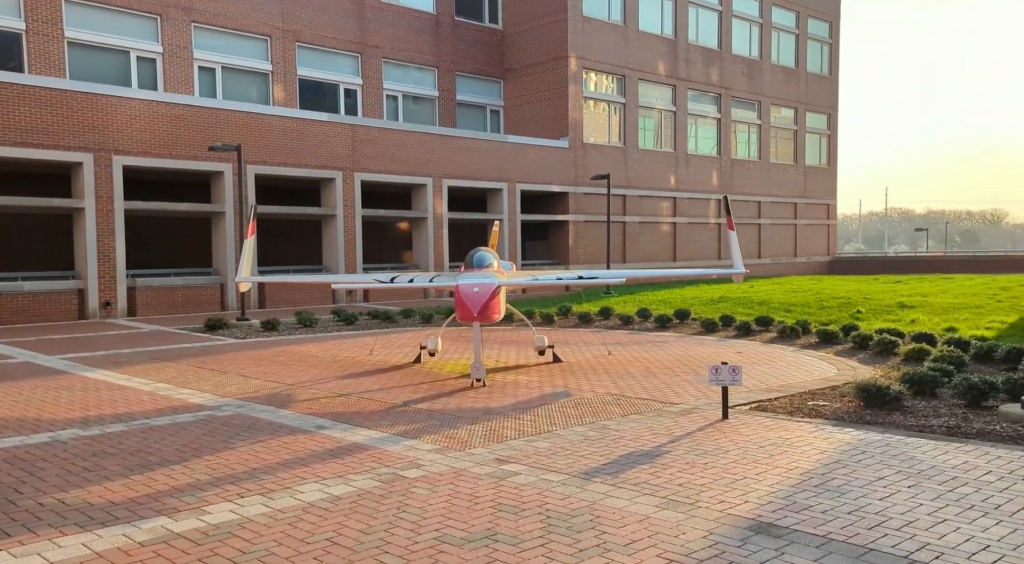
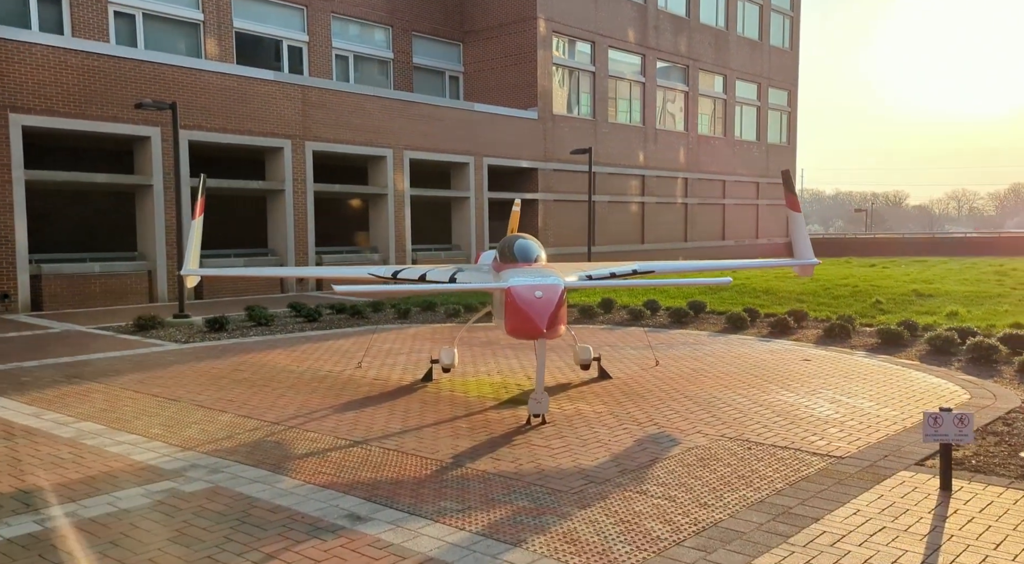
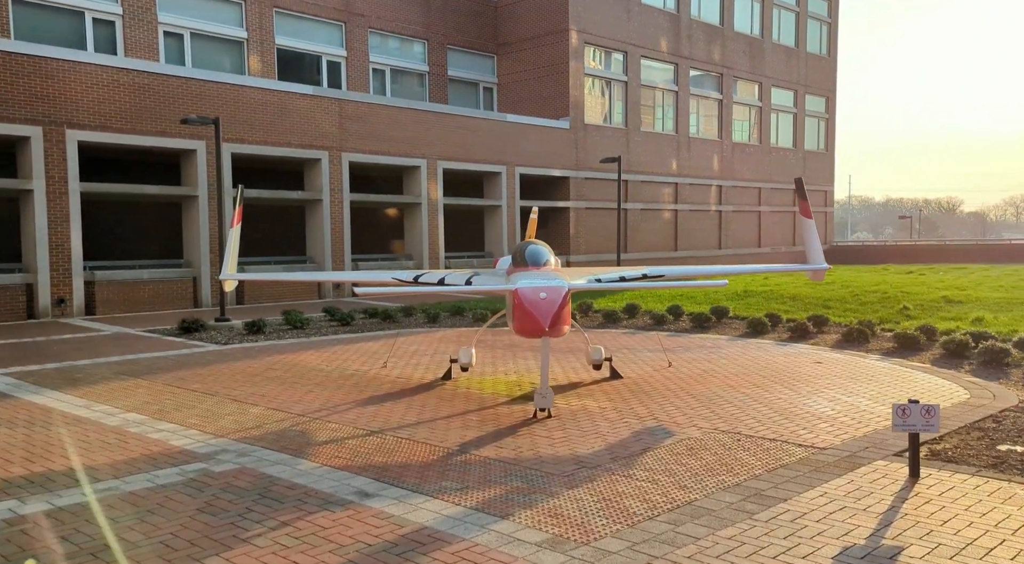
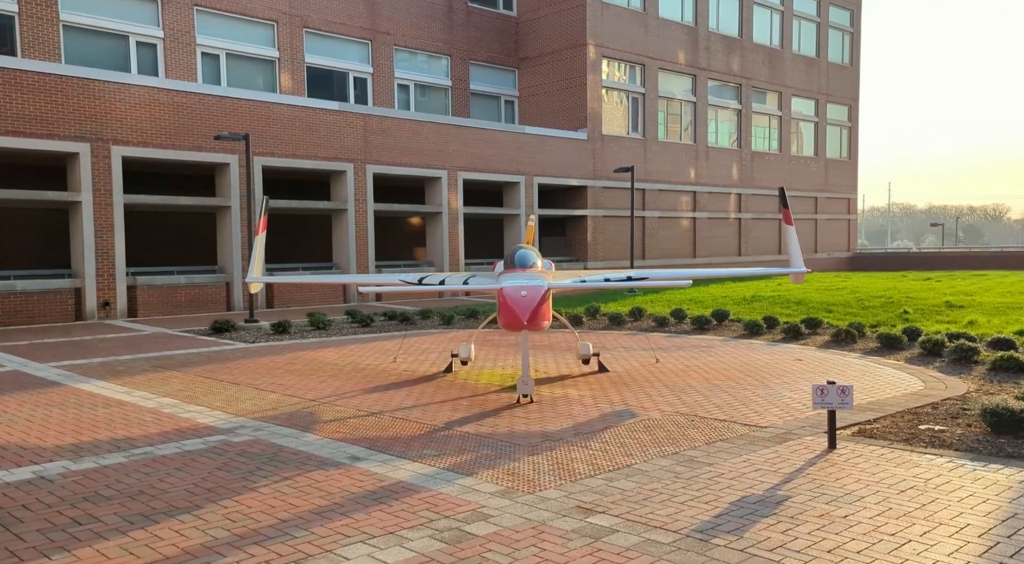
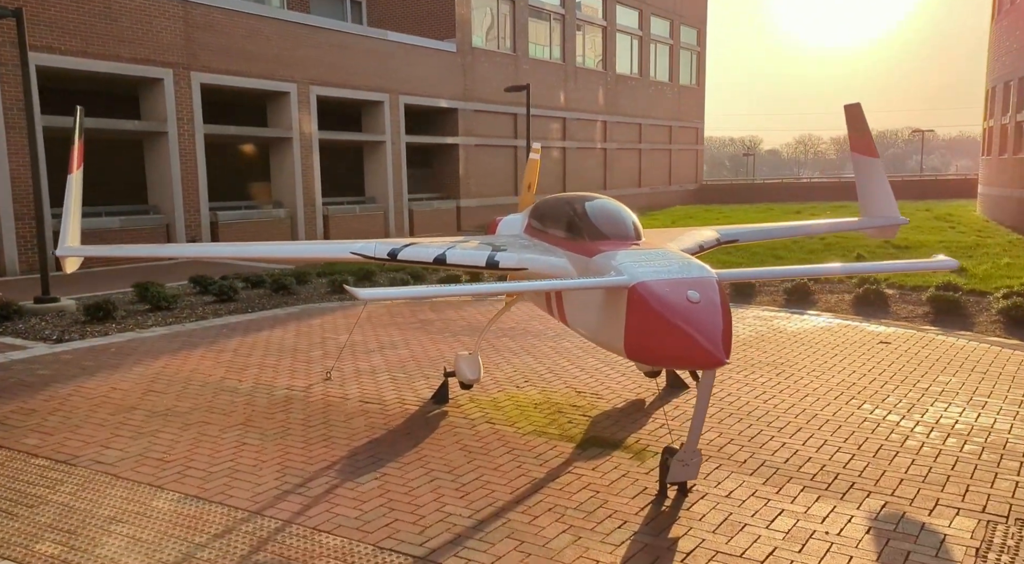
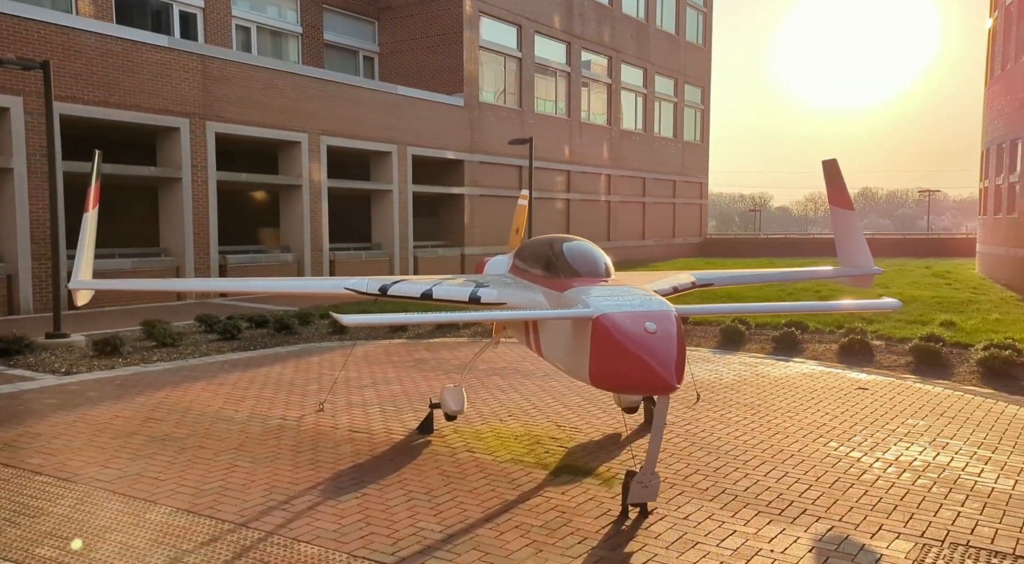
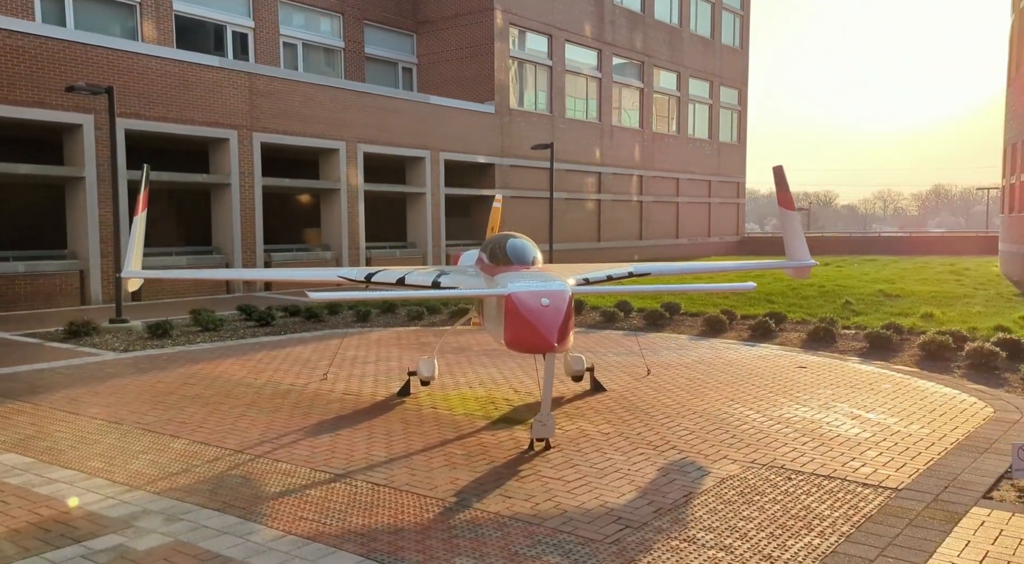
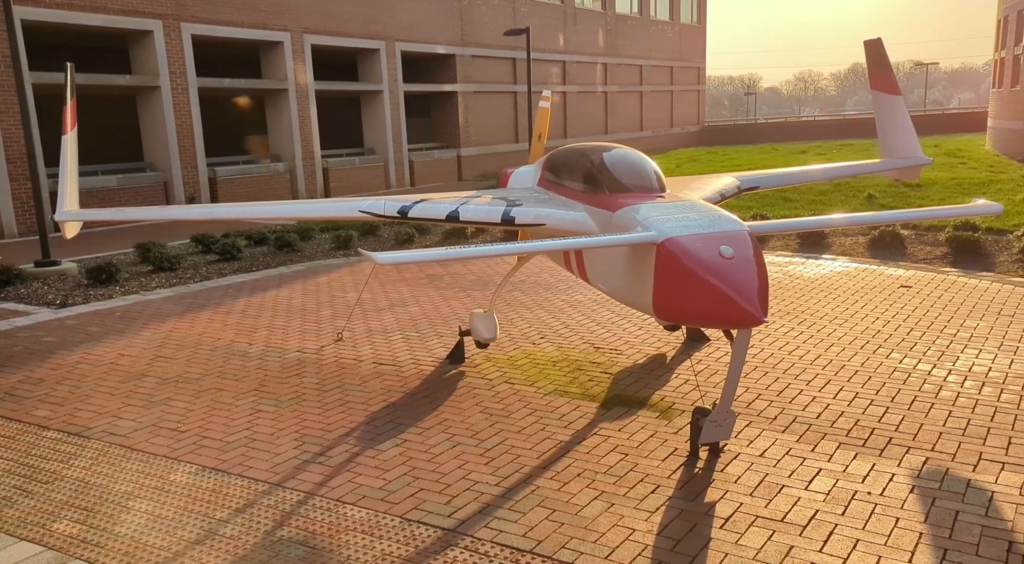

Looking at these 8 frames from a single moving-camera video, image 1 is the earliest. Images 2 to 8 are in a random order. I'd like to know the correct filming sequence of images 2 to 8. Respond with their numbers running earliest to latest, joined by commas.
4, 3, 2, 7, 6, 5, 8
